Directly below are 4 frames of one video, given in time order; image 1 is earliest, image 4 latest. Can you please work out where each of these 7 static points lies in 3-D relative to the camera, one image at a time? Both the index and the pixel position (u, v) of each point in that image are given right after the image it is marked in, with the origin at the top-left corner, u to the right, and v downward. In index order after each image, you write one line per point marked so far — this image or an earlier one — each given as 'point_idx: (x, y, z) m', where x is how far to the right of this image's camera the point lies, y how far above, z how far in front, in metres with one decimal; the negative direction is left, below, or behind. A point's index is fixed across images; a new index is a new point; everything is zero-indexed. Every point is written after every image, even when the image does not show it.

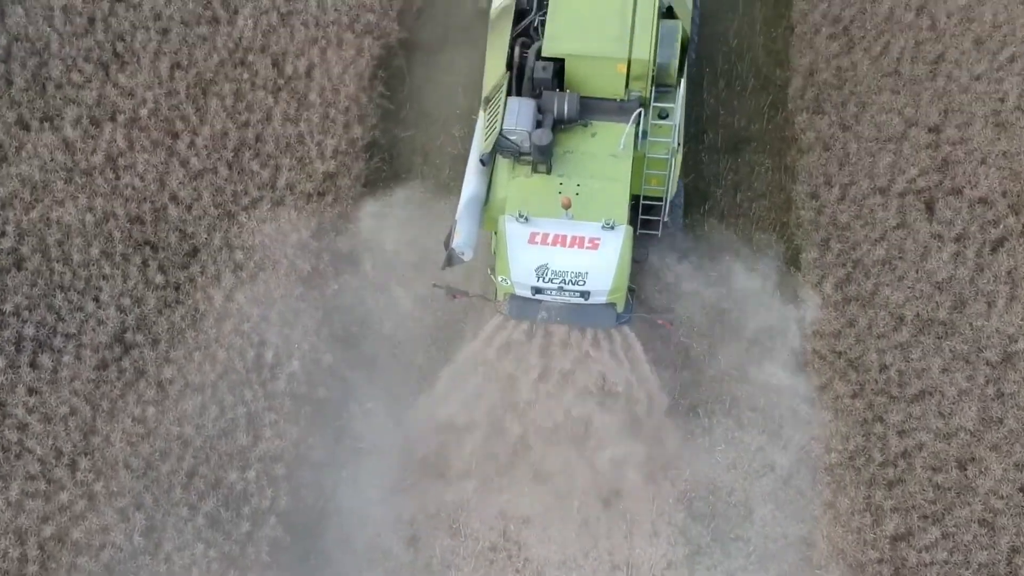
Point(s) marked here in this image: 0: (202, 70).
0: (-2.2, +1.6, +6.8) m
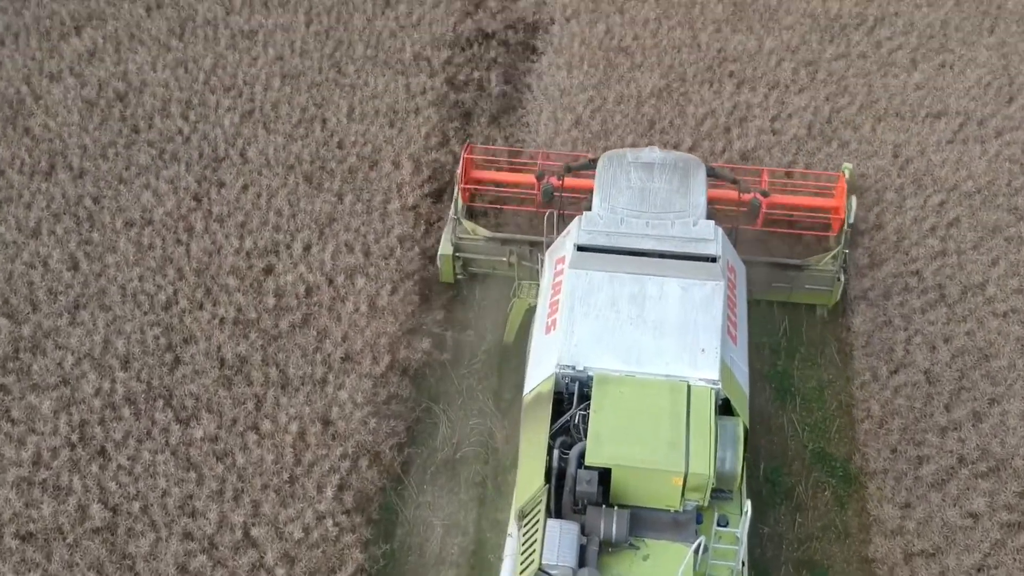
0: (-2.3, -2.7, +4.8) m
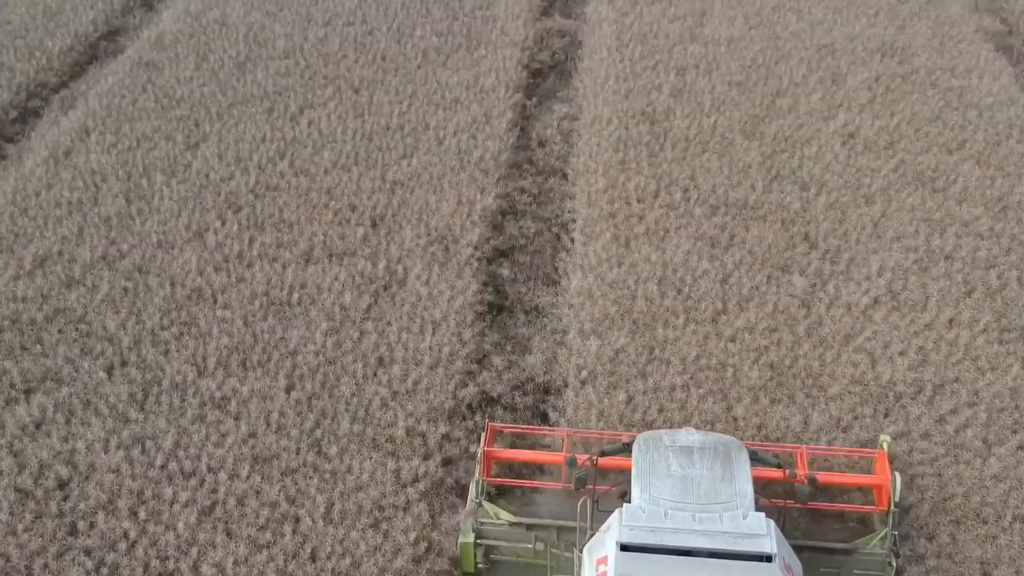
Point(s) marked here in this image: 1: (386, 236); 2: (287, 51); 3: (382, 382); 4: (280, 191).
0: (-2.3, -4.9, +2.7) m
1: (-1.2, +0.5, +9.2) m
2: (-2.8, +2.9, +11.7) m
3: (-1.1, -0.8, +7.8) m
4: (-2.4, +1.0, +9.7) m
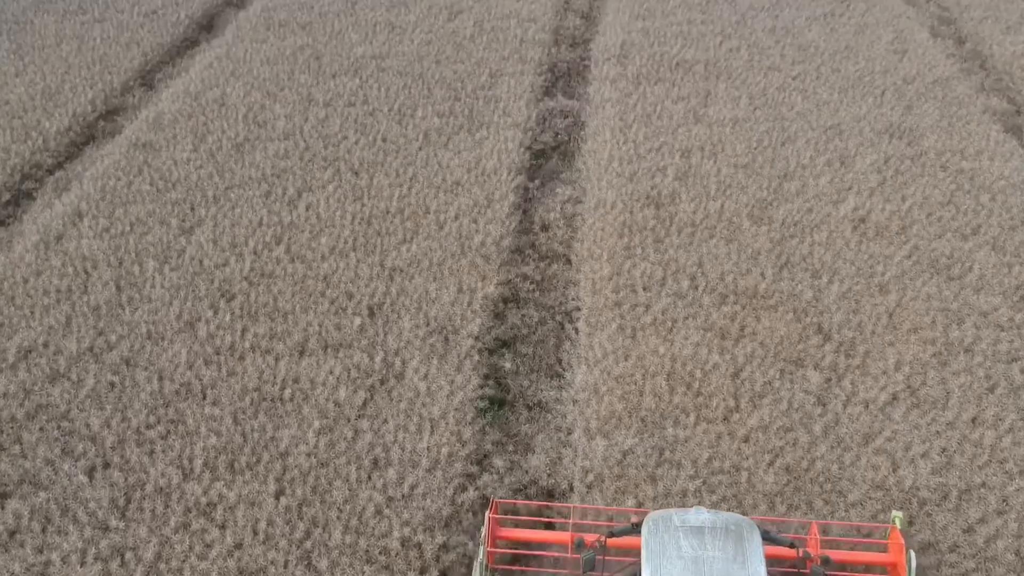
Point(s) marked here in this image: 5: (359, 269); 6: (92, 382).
0: (-2.3, -5.3, +2.1) m
1: (-1.2, -0.4, +8.9) m
2: (-2.7, +1.9, +11.5) m
3: (-1.0, -1.5, +7.4) m
4: (-2.4, +0.1, +9.5) m
5: (-1.5, +0.2, +9.5) m
6: (-3.6, -0.8, +8.3) m
